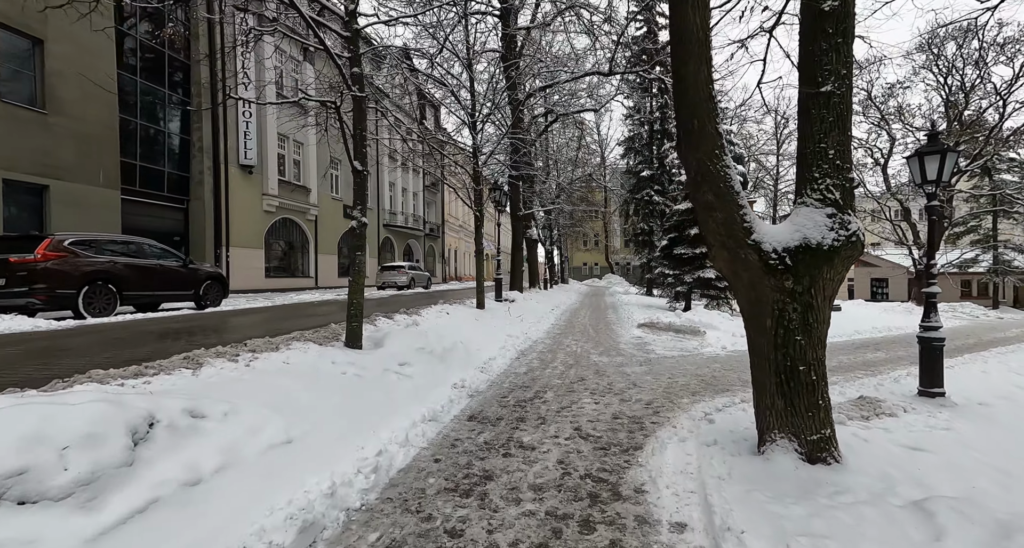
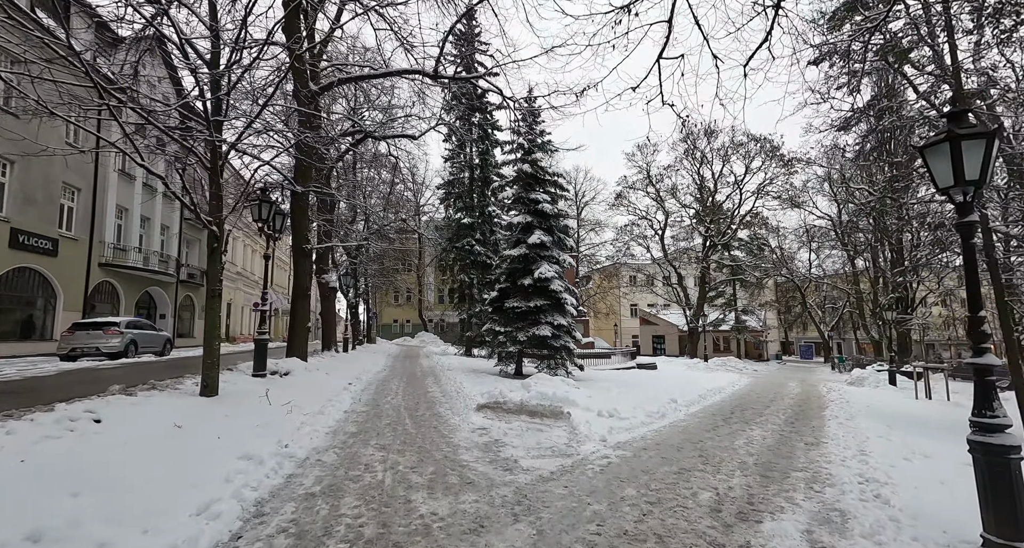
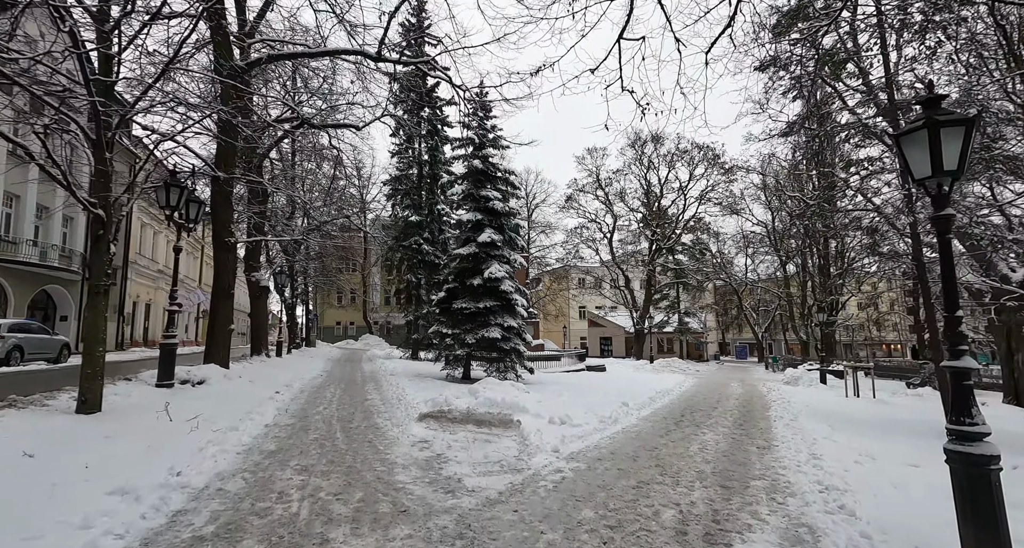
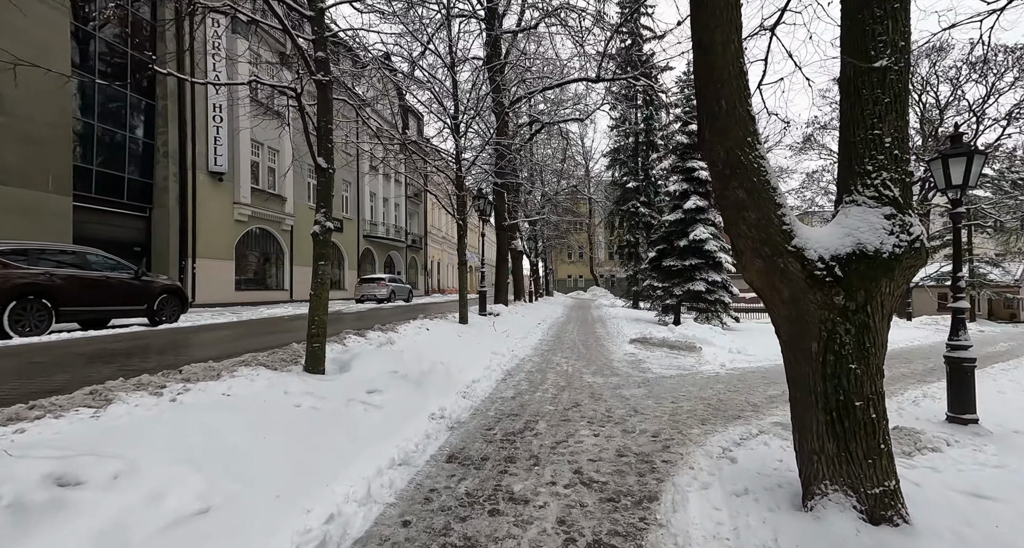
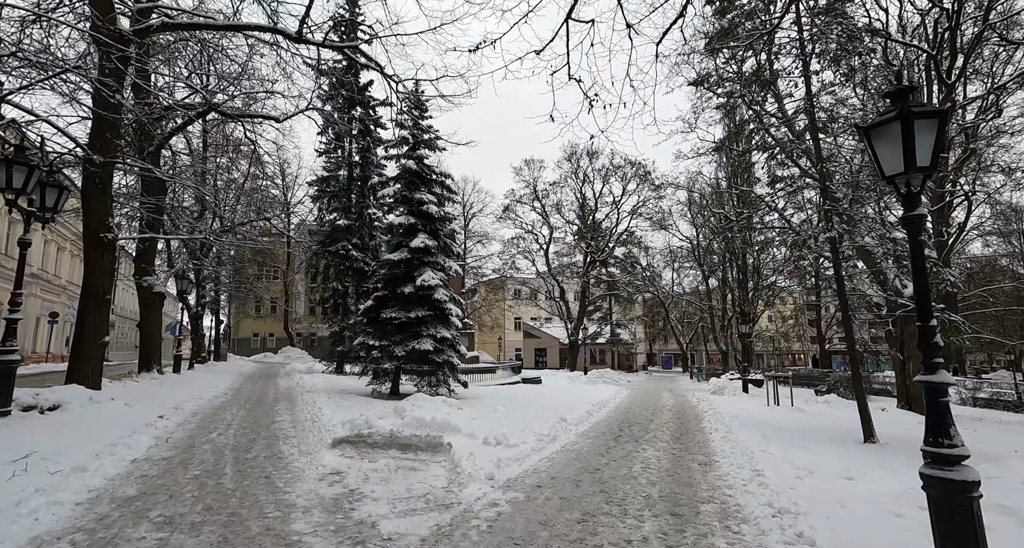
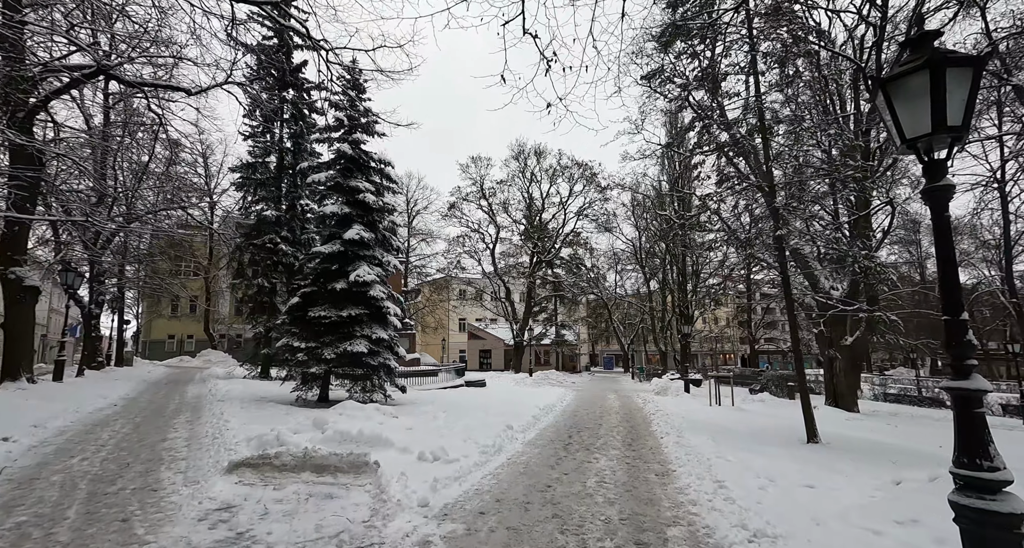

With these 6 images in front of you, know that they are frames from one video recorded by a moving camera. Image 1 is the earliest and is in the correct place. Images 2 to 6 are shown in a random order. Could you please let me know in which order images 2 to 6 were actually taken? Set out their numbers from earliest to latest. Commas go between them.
4, 2, 3, 5, 6
